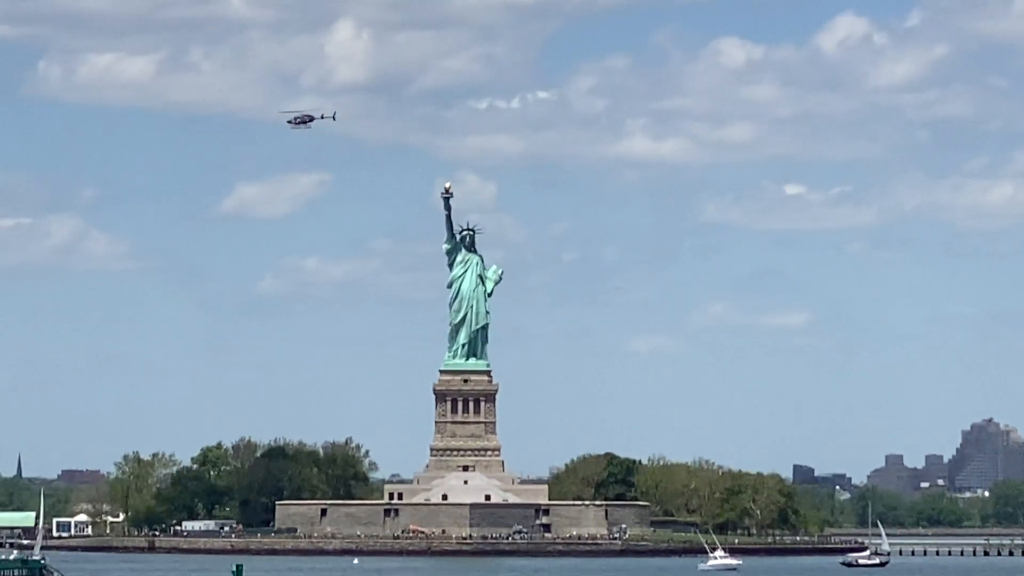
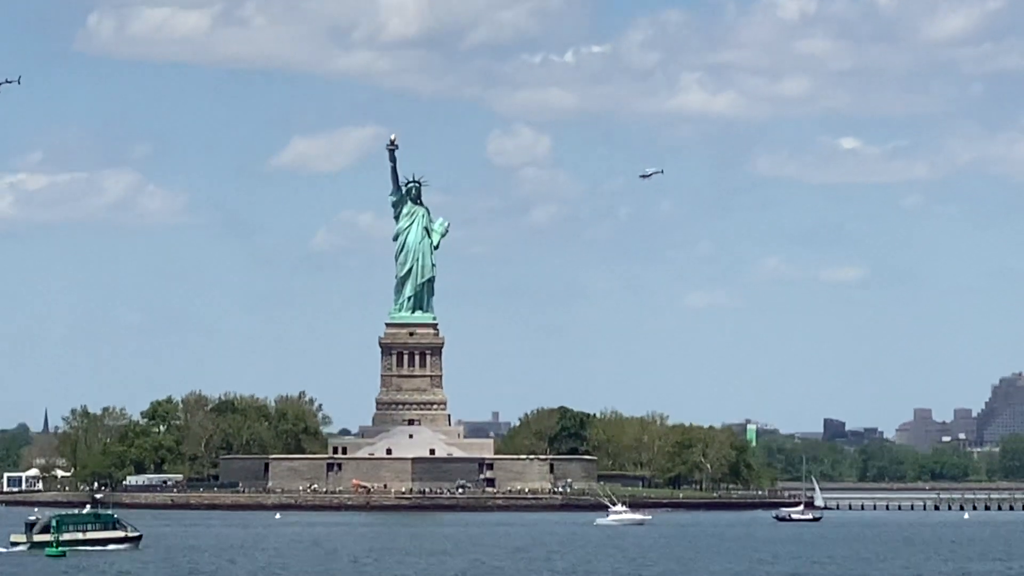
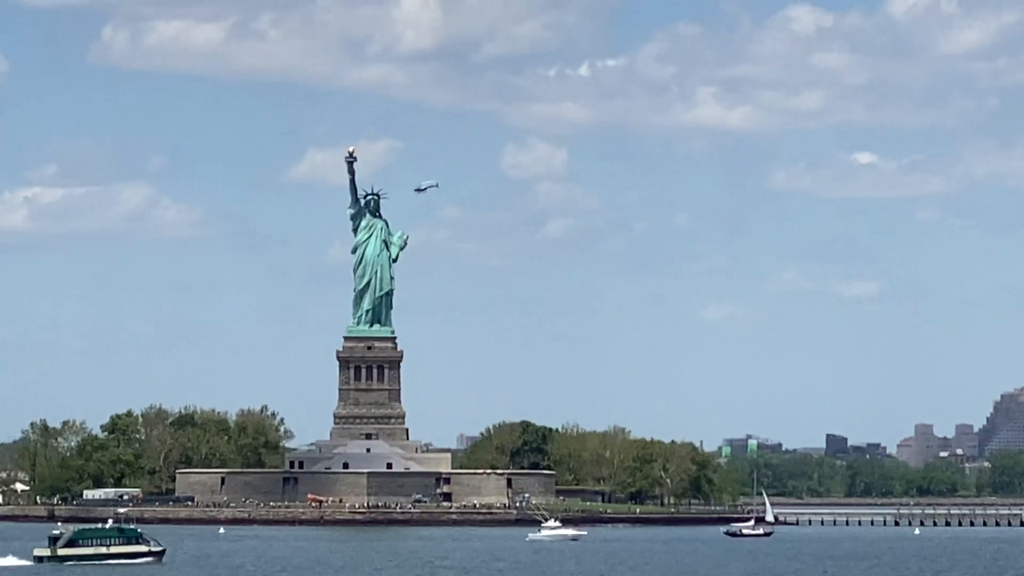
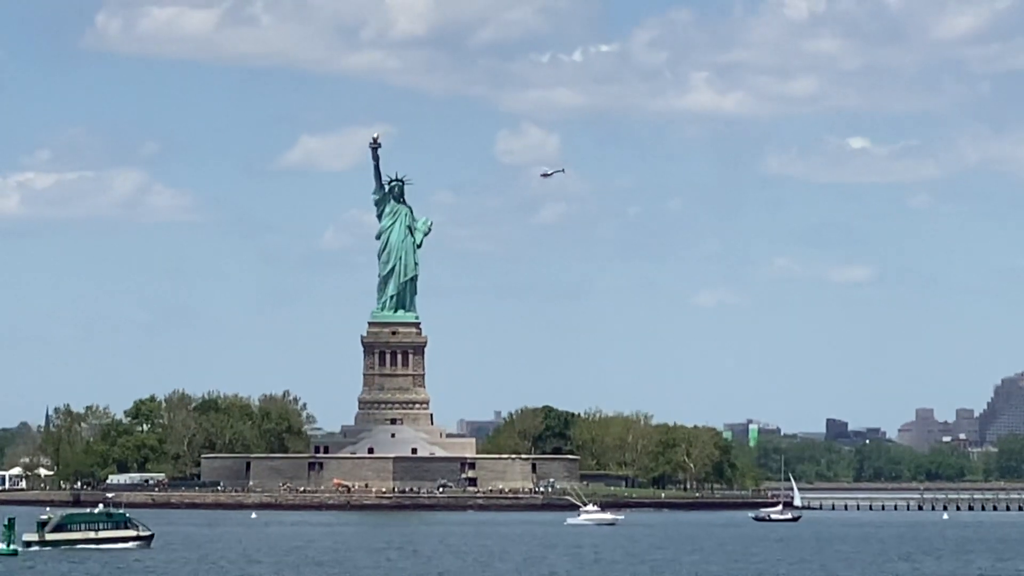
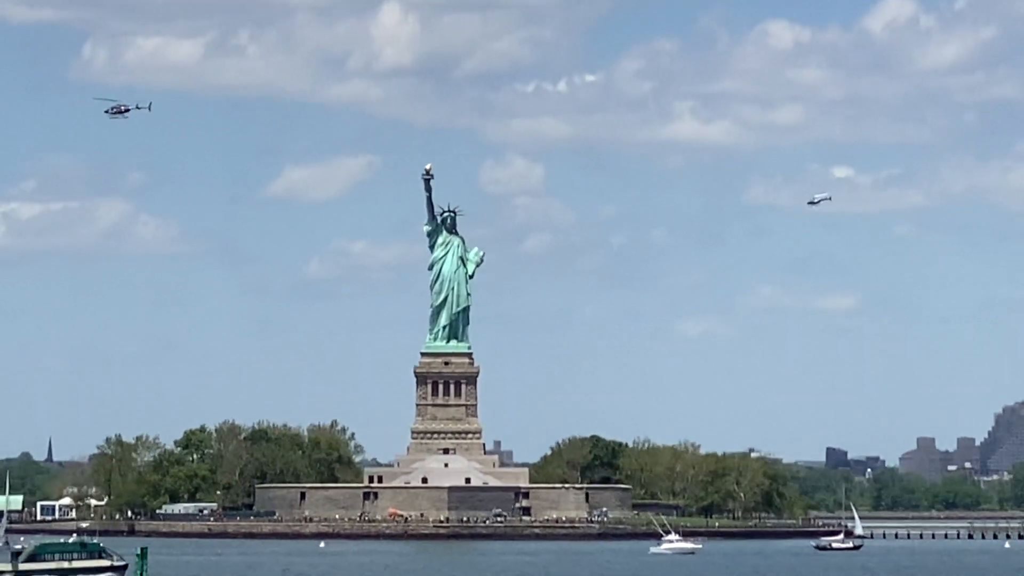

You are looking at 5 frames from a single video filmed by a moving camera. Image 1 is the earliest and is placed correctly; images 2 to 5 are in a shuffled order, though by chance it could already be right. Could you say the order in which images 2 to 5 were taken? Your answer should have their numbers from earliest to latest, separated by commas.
5, 2, 4, 3
